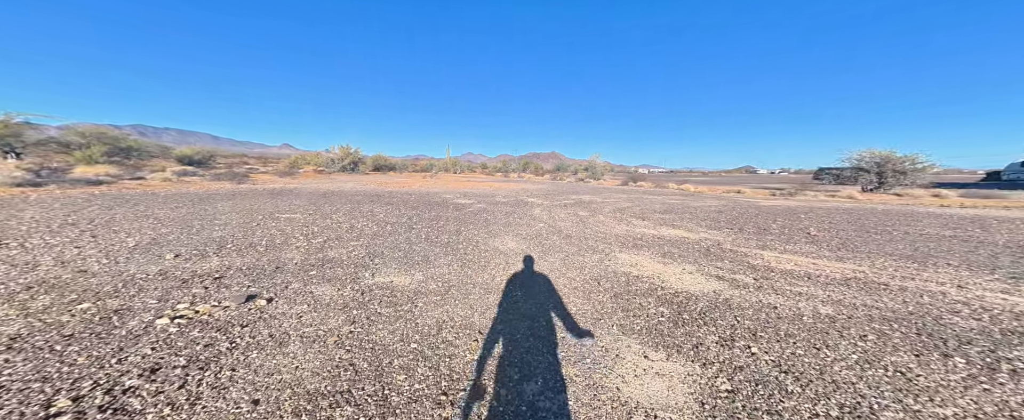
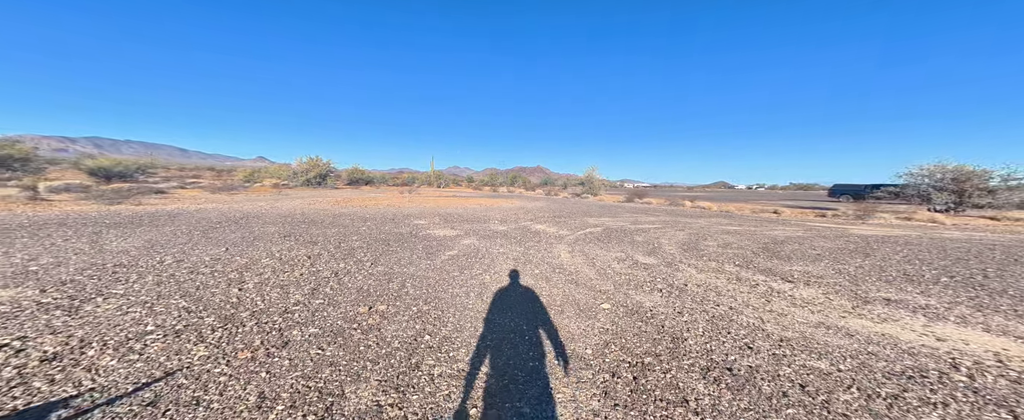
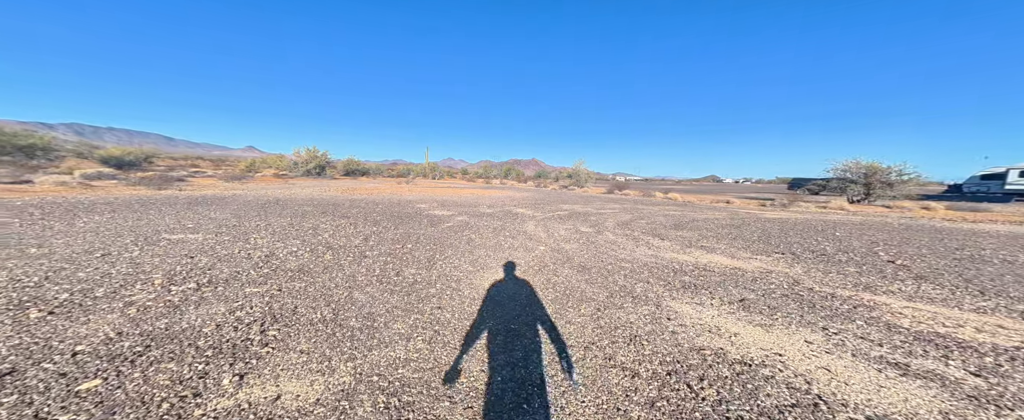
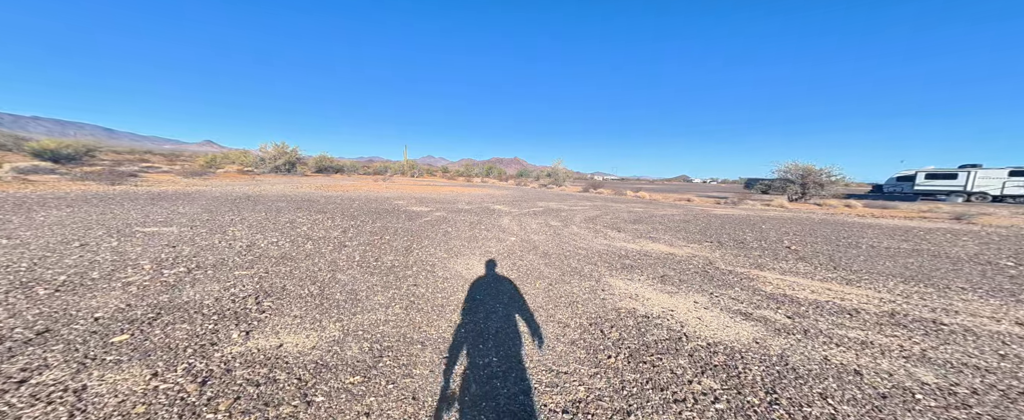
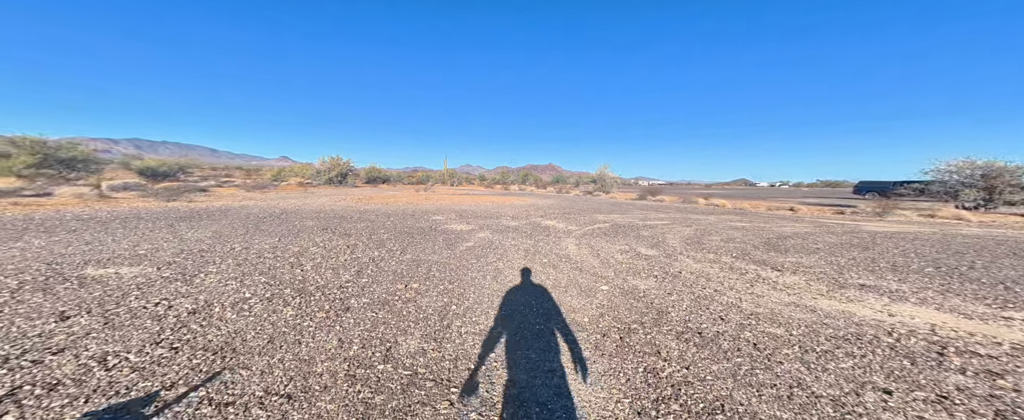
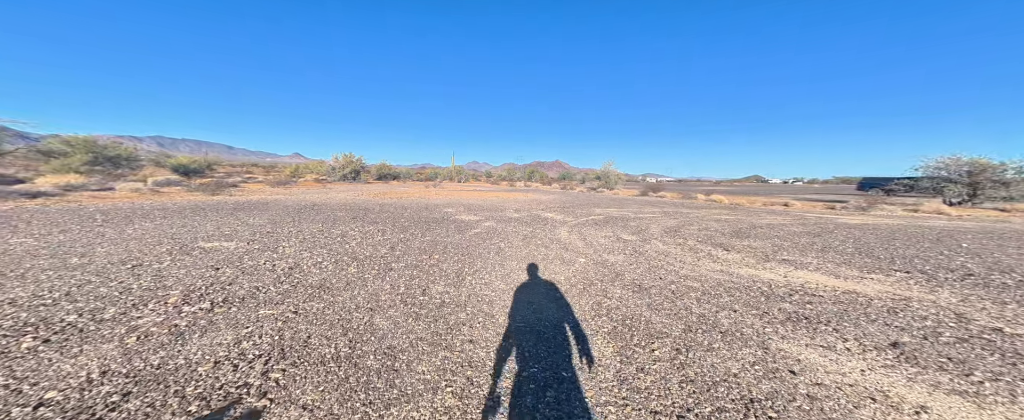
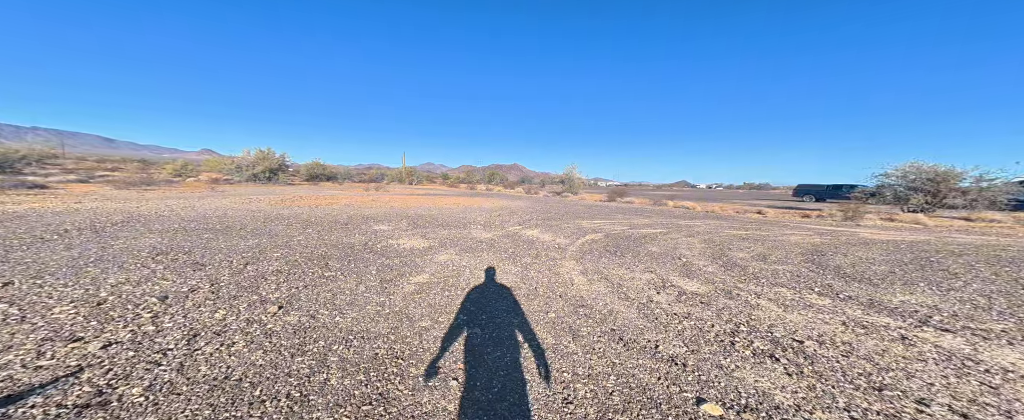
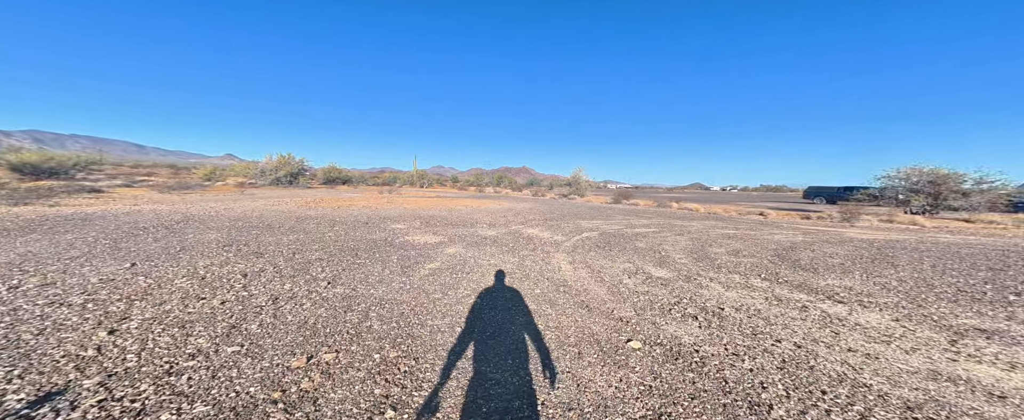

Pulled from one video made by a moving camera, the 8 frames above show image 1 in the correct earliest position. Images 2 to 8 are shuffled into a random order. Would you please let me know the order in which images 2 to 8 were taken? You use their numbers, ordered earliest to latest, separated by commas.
4, 3, 6, 5, 2, 8, 7
